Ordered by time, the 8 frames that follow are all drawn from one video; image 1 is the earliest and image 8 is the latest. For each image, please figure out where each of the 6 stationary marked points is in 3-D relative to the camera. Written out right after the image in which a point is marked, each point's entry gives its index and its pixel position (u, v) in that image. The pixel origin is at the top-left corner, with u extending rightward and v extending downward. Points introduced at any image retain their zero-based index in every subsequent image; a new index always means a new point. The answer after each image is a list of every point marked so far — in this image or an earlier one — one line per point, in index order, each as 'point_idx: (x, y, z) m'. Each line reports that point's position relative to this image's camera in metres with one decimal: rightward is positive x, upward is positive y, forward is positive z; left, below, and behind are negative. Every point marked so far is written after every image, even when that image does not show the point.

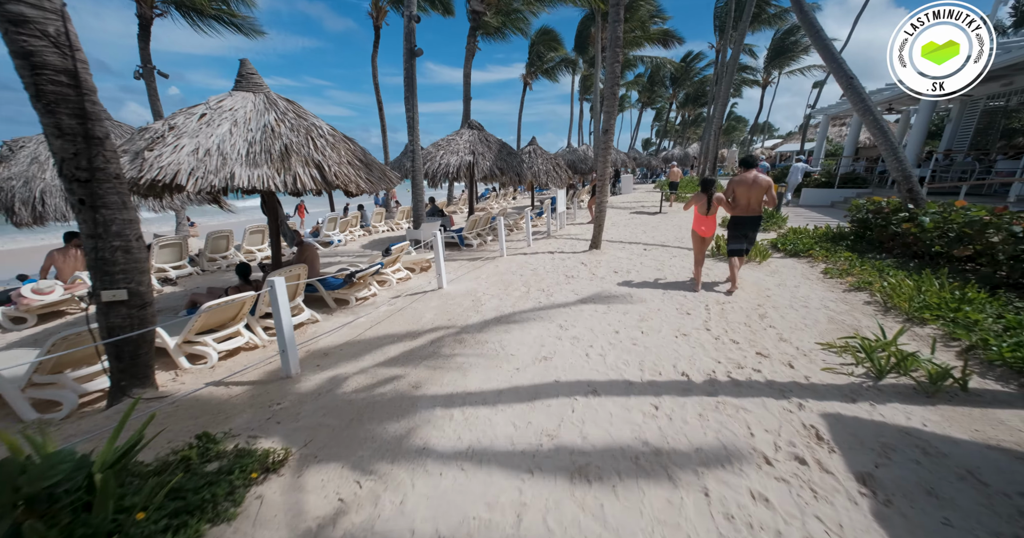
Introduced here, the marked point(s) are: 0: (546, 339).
0: (+0.3, -0.7, +3.7) m
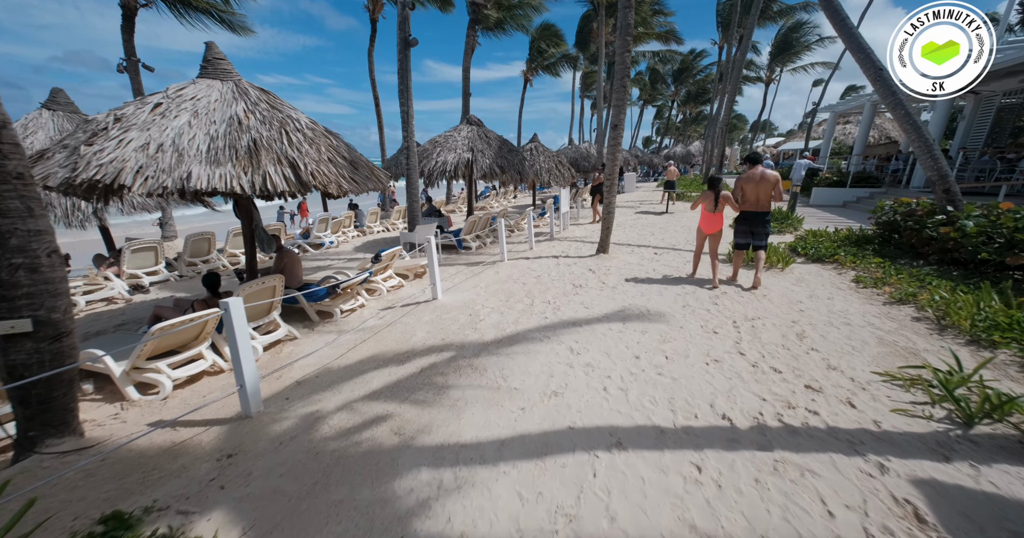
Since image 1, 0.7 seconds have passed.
0: (+0.4, -0.8, +3.2) m
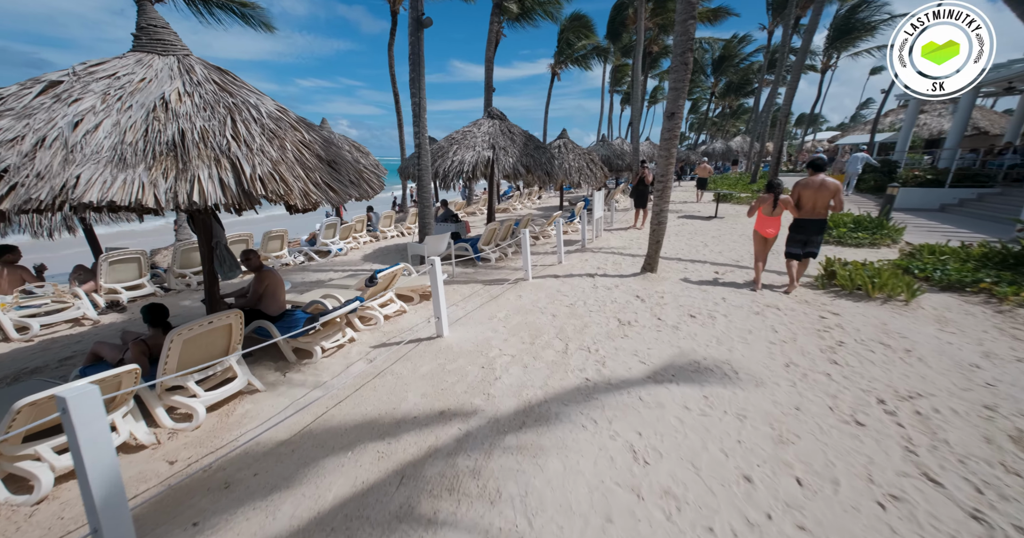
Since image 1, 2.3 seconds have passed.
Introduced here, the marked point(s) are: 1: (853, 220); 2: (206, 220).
0: (+0.5, -1.1, +1.9) m
1: (+7.1, +1.0, +7.8) m
2: (-3.0, +0.5, +3.6) m
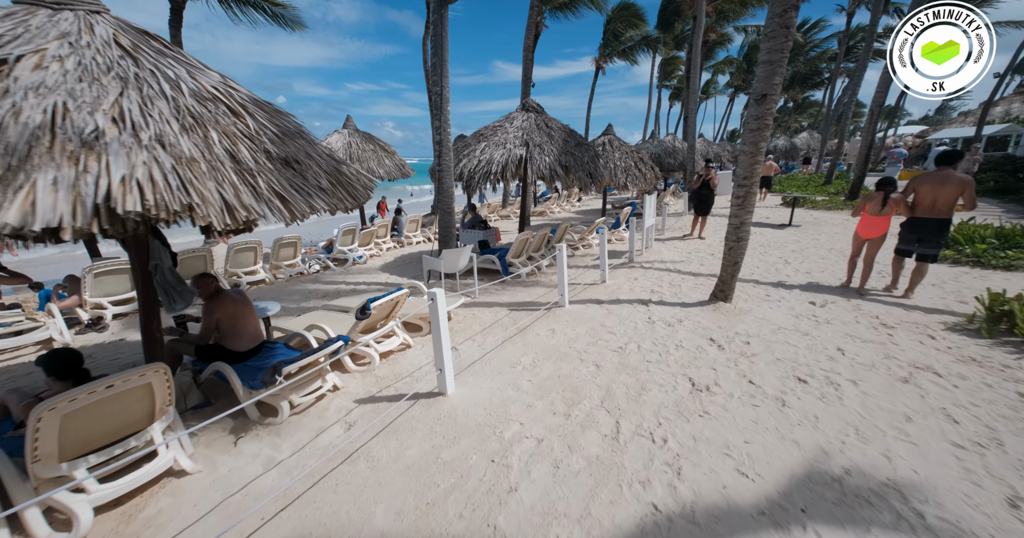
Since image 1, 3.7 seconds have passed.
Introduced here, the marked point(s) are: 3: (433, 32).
0: (+0.5, -1.4, +0.7) m
1: (+7.6, +0.6, +5.9) m
2: (-2.7, +0.2, +2.8) m
3: (-1.3, +3.8, +6.0) m
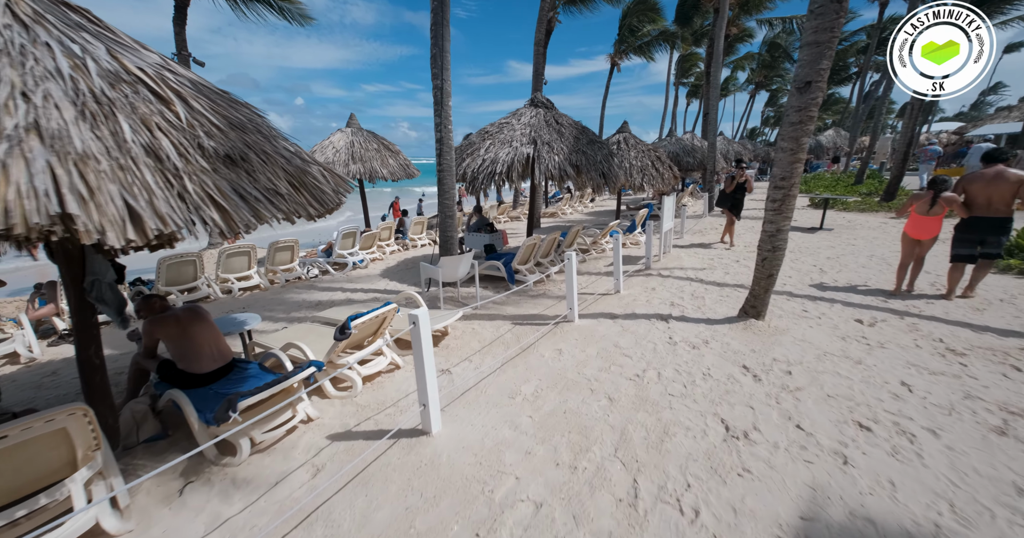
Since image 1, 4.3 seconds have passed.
0: (+0.4, -1.6, +0.2) m
1: (+7.7, +0.4, +5.2) m
2: (-2.8, +0.1, +2.4) m
3: (-1.2, +3.7, +5.6) m
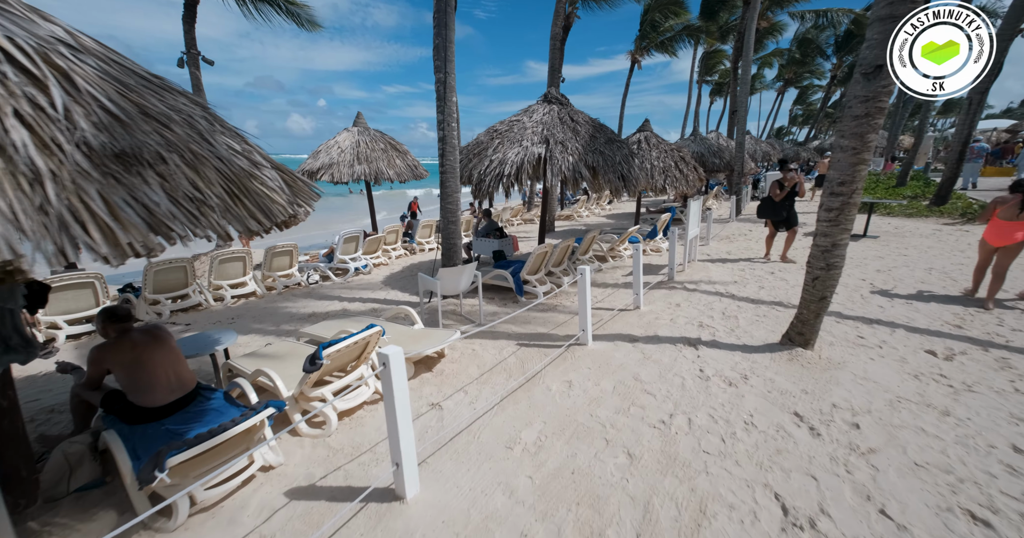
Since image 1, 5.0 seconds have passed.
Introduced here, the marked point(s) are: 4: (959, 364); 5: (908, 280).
0: (+0.3, -1.7, -0.3) m
1: (+7.8, +0.1, +4.3) m
2: (-2.8, 0.0, +2.0) m
3: (-1.0, +3.5, +5.1) m
4: (+3.9, -0.8, +3.2) m
5: (+5.8, -0.1, +5.5) m
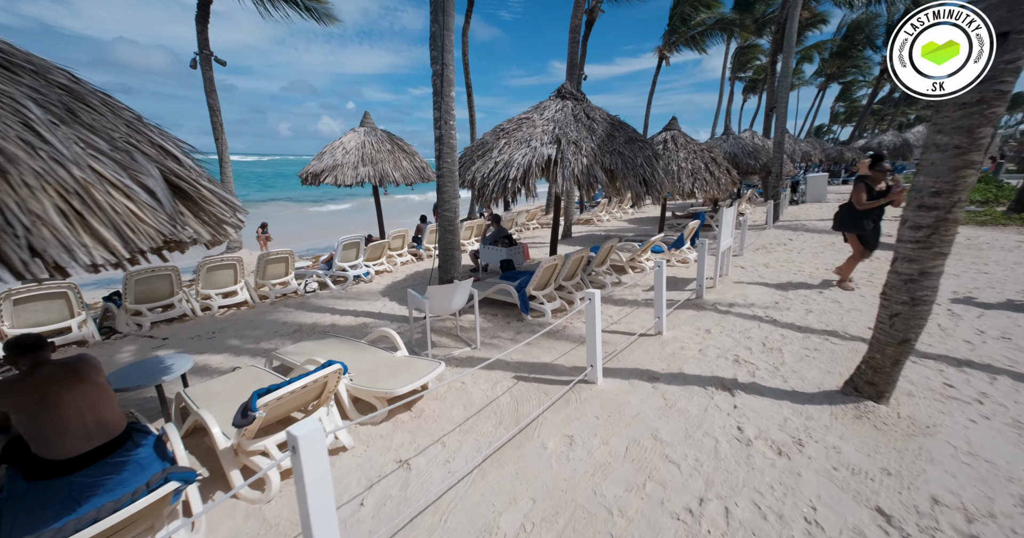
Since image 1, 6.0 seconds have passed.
0: (-0.1, -1.9, -0.9) m
1: (+7.8, -0.2, +3.3) m
2: (-2.9, -0.1, +1.5) m
3: (-0.9, +3.3, +4.5) m
4: (+3.8, -1.1, +2.4) m
5: (+5.8, -0.4, +4.5) m
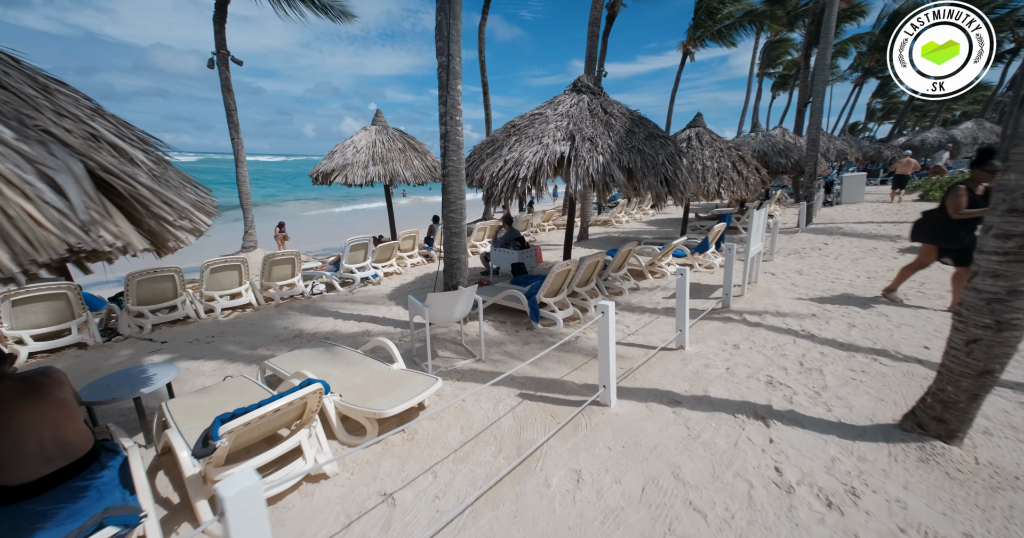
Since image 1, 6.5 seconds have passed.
0: (-0.2, -2.0, -1.3) m
1: (+7.8, -0.3, +2.6) m
2: (-3.0, -0.2, +1.4) m
3: (-0.8, +3.3, +4.2) m
4: (+3.8, -1.2, +1.9) m
5: (+5.9, -0.6, +3.9) m
